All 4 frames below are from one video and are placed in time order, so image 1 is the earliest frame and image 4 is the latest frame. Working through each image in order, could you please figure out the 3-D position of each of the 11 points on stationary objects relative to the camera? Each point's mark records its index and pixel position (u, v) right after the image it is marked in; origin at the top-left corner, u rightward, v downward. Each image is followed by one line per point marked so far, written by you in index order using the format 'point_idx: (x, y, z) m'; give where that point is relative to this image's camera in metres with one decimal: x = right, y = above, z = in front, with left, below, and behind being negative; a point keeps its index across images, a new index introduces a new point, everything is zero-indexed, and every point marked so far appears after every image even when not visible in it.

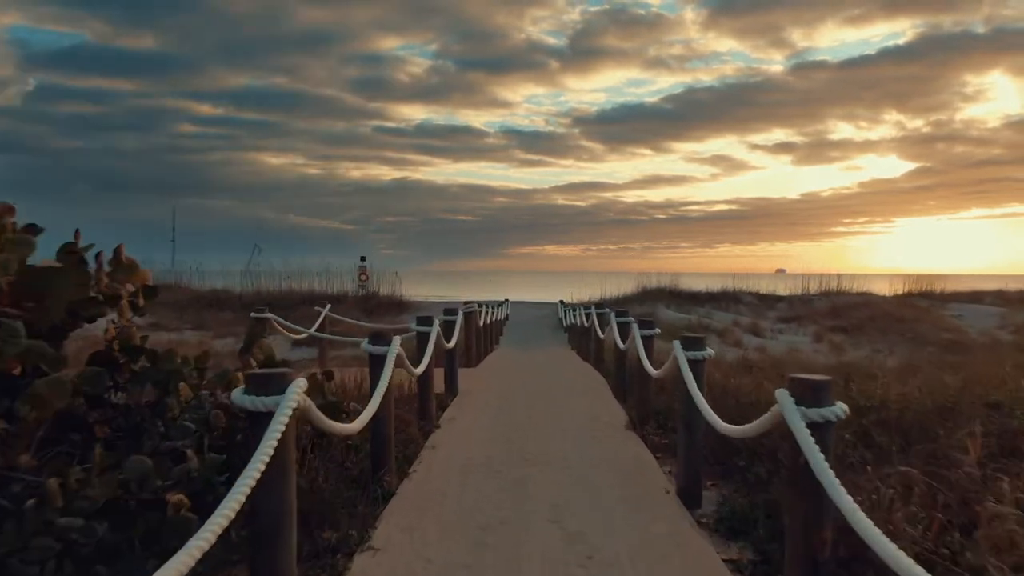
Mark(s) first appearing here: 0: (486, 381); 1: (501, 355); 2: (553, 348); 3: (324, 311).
0: (-0.4, -1.2, +10.9) m
1: (-0.2, -1.3, +15.6) m
2: (+0.9, -1.4, +19.3) m
3: (-2.8, -0.4, +12.3) m
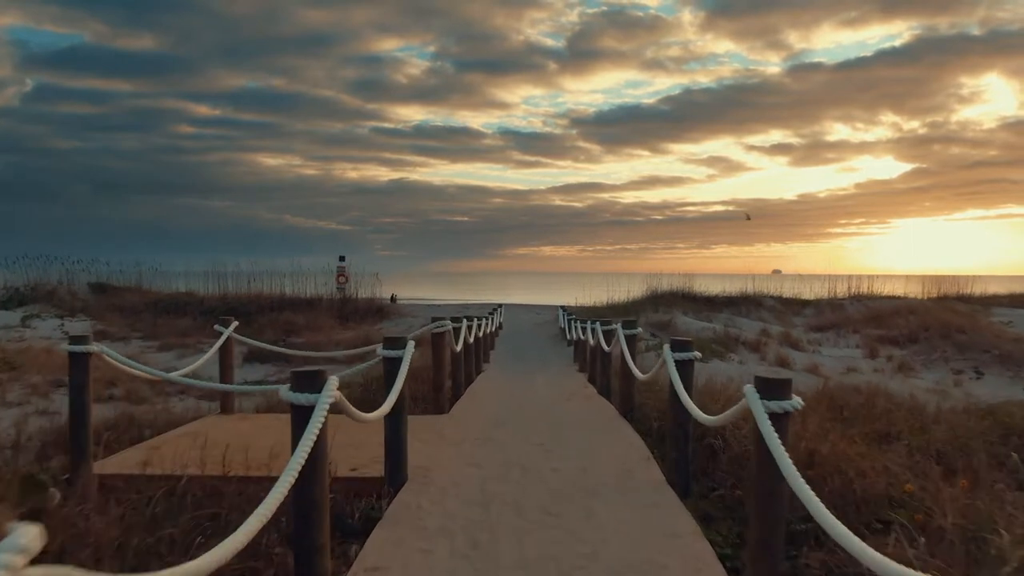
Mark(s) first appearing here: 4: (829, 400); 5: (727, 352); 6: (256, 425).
0: (-0.5, -1.3, +7.1) m
1: (-0.3, -1.4, +11.8) m
2: (+0.8, -1.5, +15.5) m
3: (-3.0, -0.5, +8.5) m
4: (+3.8, -1.3, +9.6) m
5: (+4.7, -1.4, +17.7) m
6: (-2.4, -1.3, +7.7) m
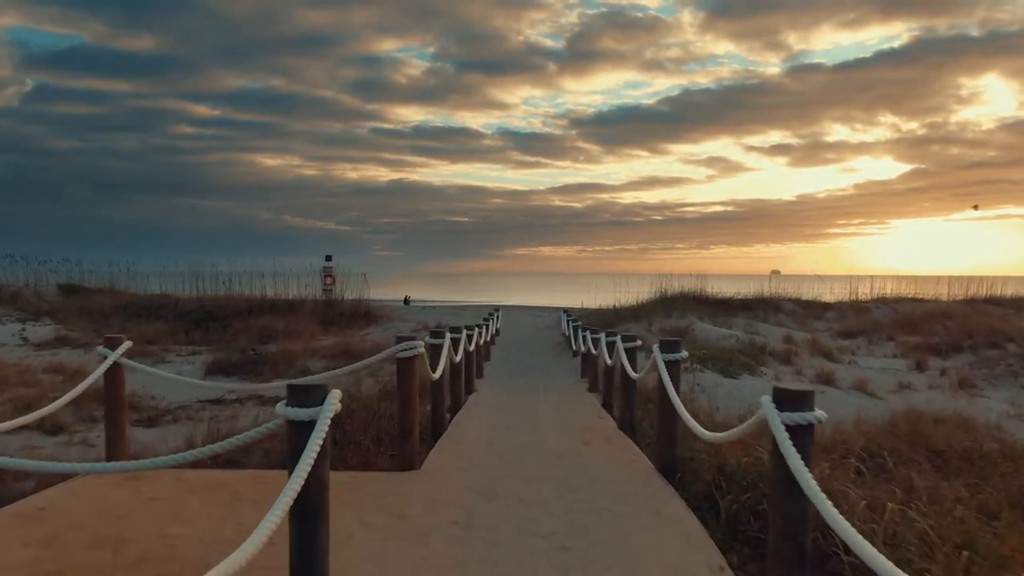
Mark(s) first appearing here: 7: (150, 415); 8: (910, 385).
0: (-0.5, -1.4, +4.8) m
1: (-0.3, -1.4, +9.5) m
2: (+0.8, -1.6, +13.2) m
3: (-3.0, -0.5, +6.2) m
4: (+3.7, -1.4, +7.3) m
5: (+4.6, -1.4, +15.4) m
6: (-2.4, -1.4, +5.4) m
7: (-5.3, -1.9, +11.9) m
8: (+7.0, -1.7, +14.3) m
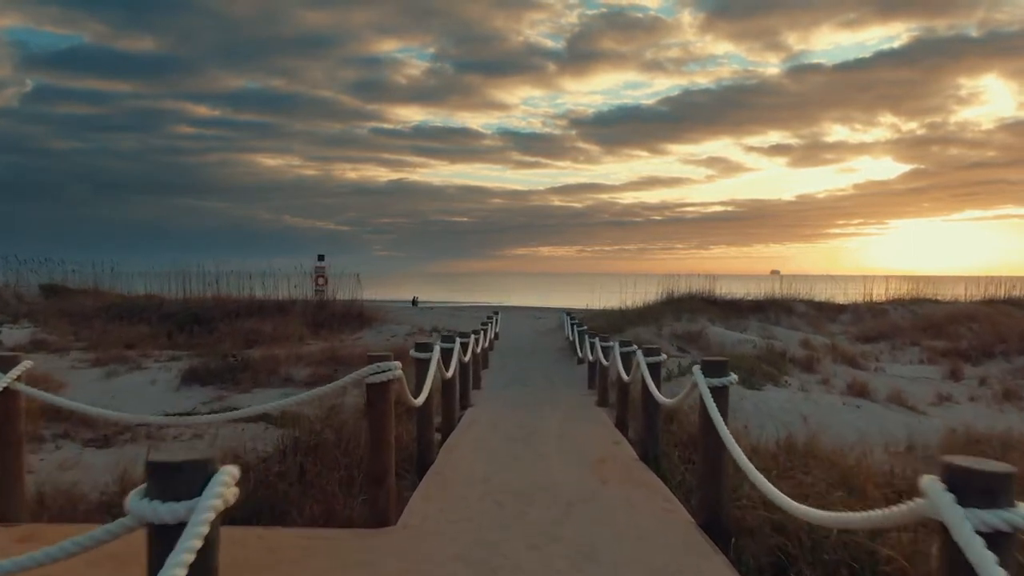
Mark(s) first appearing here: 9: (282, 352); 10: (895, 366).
0: (-0.5, -1.4, +3.5) m
1: (-0.3, -1.5, +8.2) m
2: (+0.8, -1.6, +11.9) m
3: (-3.0, -0.6, +4.9) m
4: (+3.7, -1.4, +6.0) m
5: (+4.6, -1.5, +14.1) m
6: (-2.4, -1.4, +4.1) m
7: (-5.3, -1.9, +10.6) m
8: (+7.0, -1.7, +13.0) m
9: (-5.5, -1.6, +19.4) m
10: (+8.3, -1.7, +17.5) m
